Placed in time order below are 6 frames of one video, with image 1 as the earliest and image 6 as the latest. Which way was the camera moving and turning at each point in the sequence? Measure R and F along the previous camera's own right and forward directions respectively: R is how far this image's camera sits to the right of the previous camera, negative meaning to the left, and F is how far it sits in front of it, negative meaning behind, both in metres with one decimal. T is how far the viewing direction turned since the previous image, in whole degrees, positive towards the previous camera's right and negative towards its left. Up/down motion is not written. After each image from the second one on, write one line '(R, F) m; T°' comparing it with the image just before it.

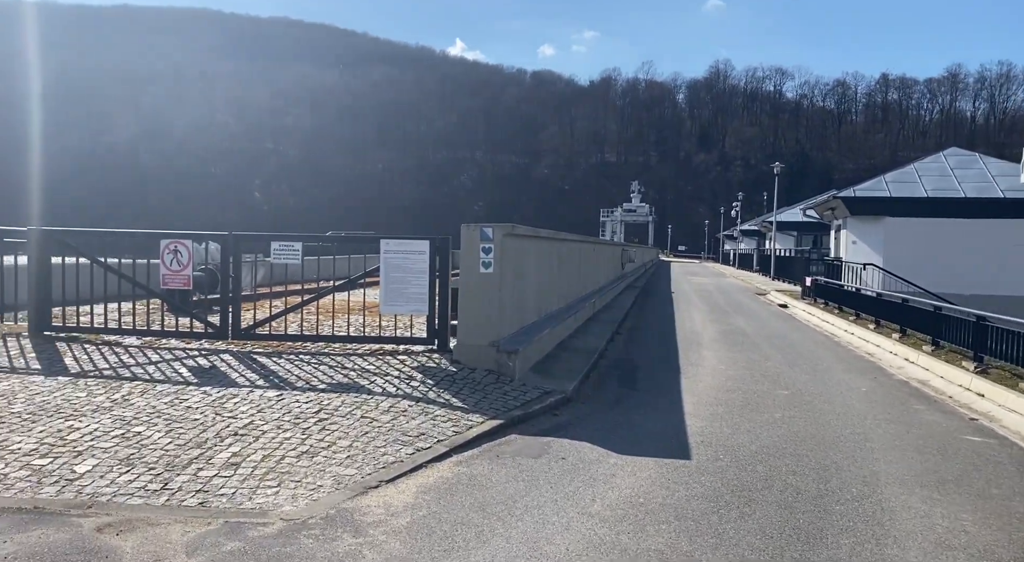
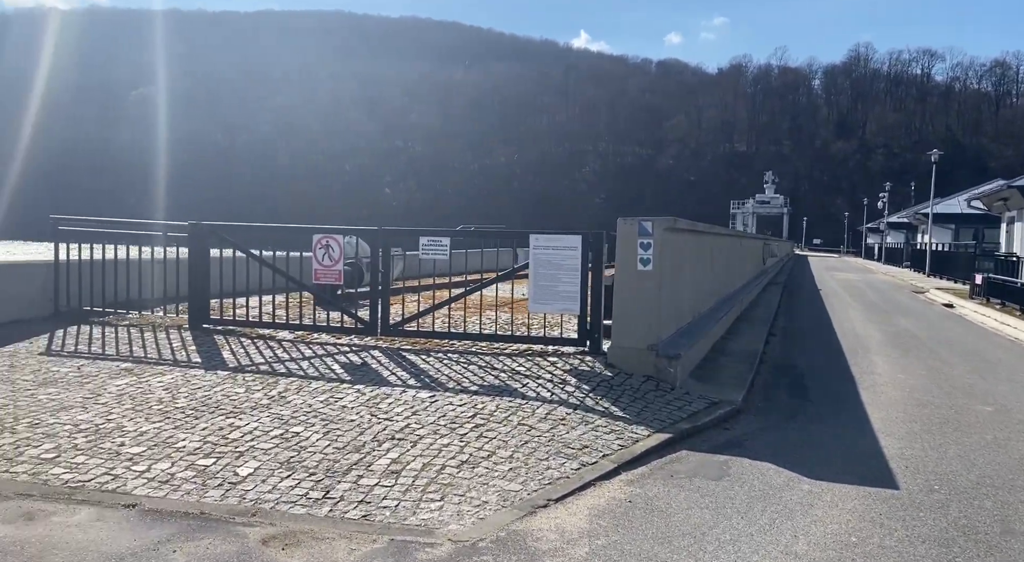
(-0.4, +0.5) m; -9°
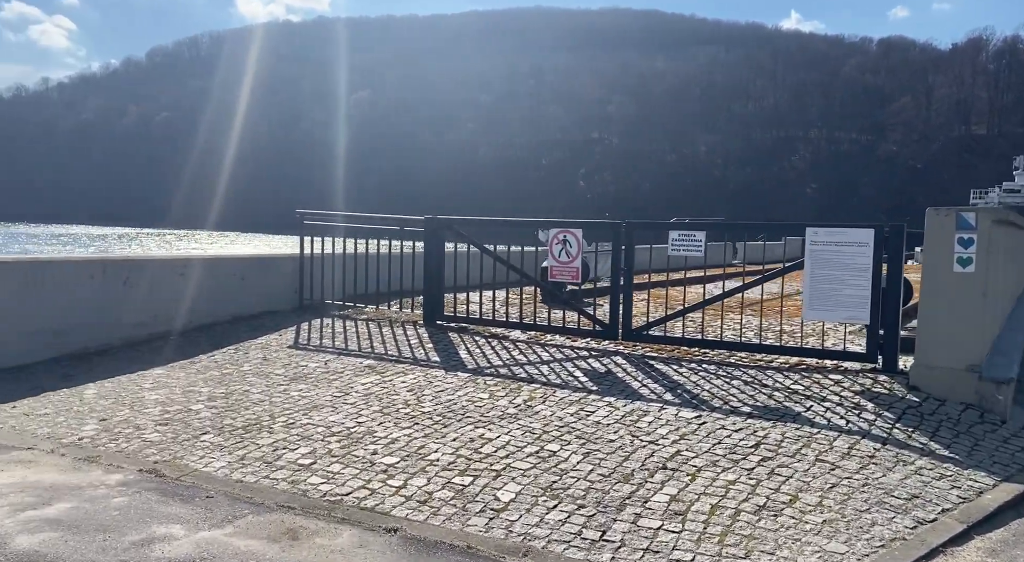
(-0.7, +0.8) m; -14°
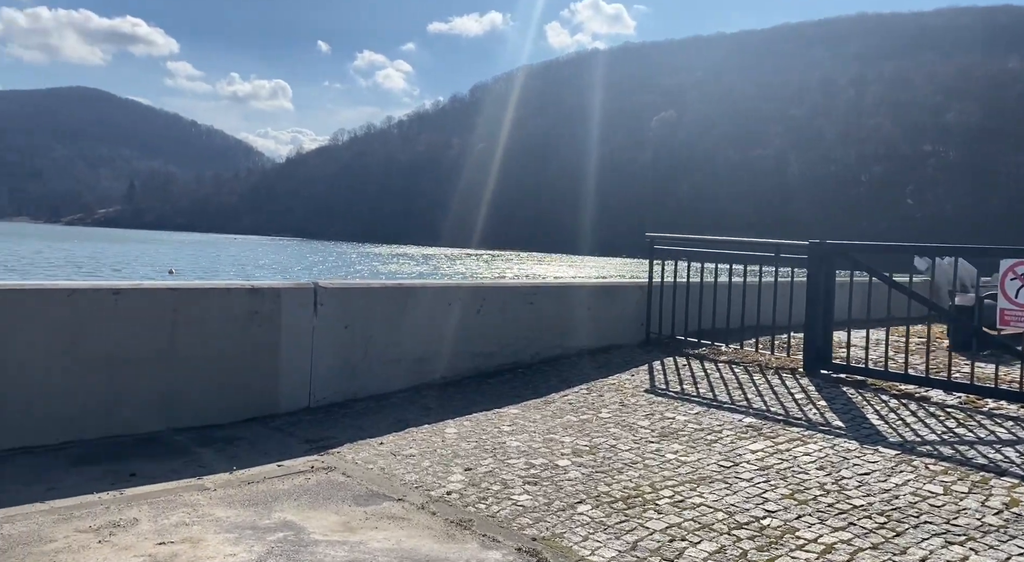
(-1.0, +1.2) m; -22°
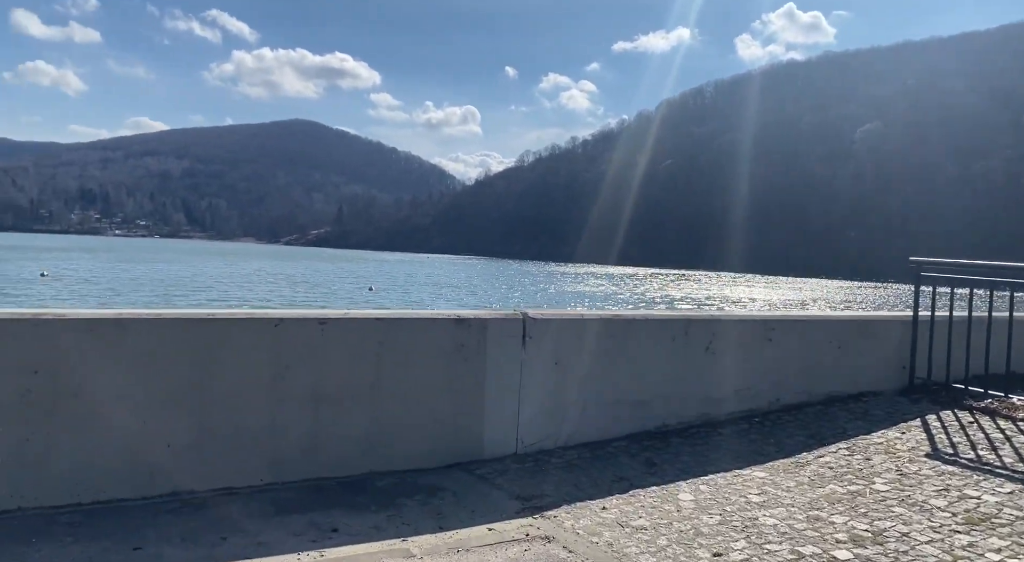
(-0.5, +0.9) m; -13°
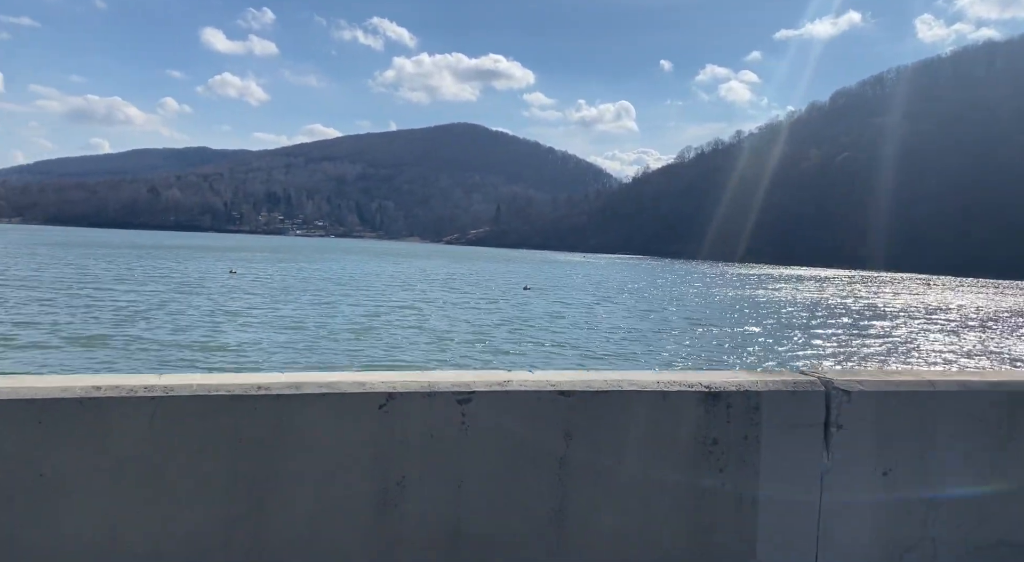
(-0.6, +2.6) m; -11°
